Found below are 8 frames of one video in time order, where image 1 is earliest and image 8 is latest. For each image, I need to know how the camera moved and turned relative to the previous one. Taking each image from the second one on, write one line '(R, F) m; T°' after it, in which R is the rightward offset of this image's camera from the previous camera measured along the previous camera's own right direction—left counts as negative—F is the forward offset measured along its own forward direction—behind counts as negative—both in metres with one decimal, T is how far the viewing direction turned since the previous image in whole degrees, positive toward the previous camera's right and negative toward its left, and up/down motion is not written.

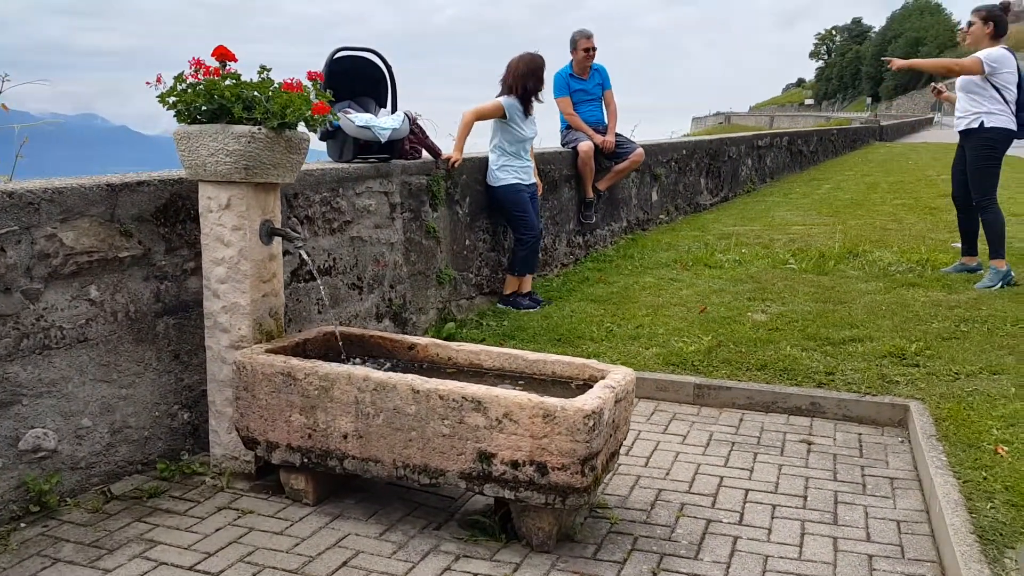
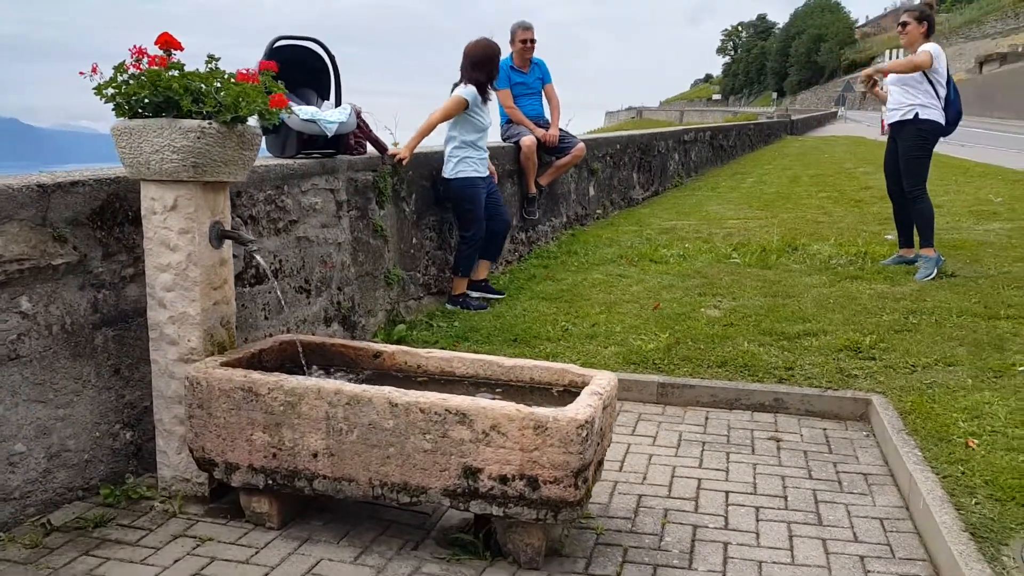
(-0.2, +0.2) m; +5°
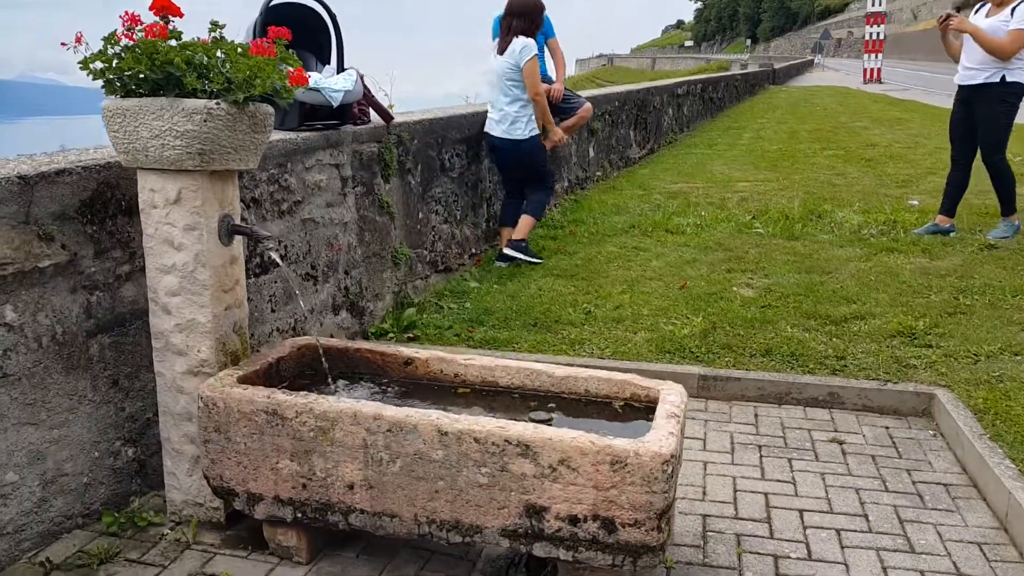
(-0.3, +0.4) m; +2°
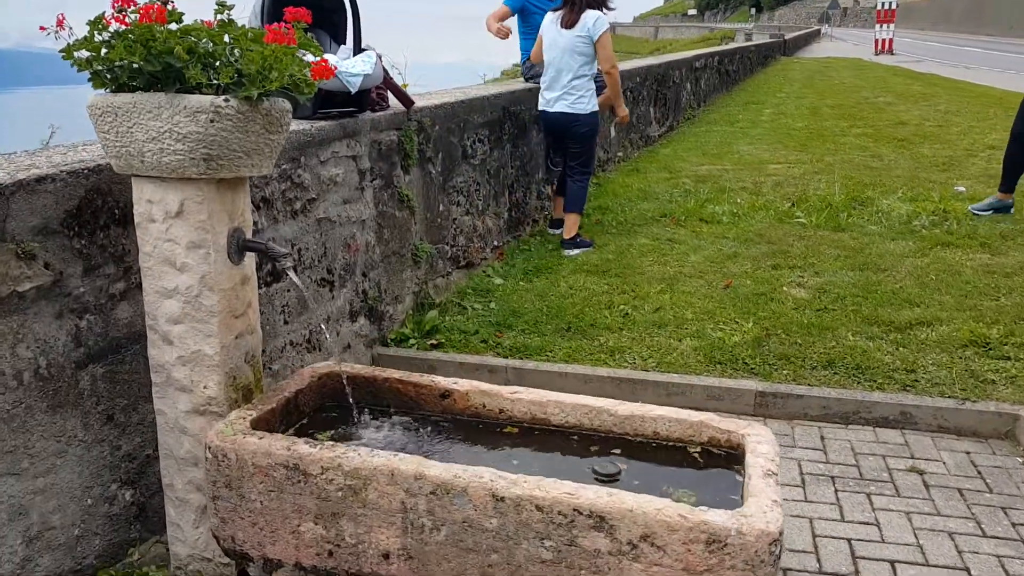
(-0.2, +0.4) m; 0°
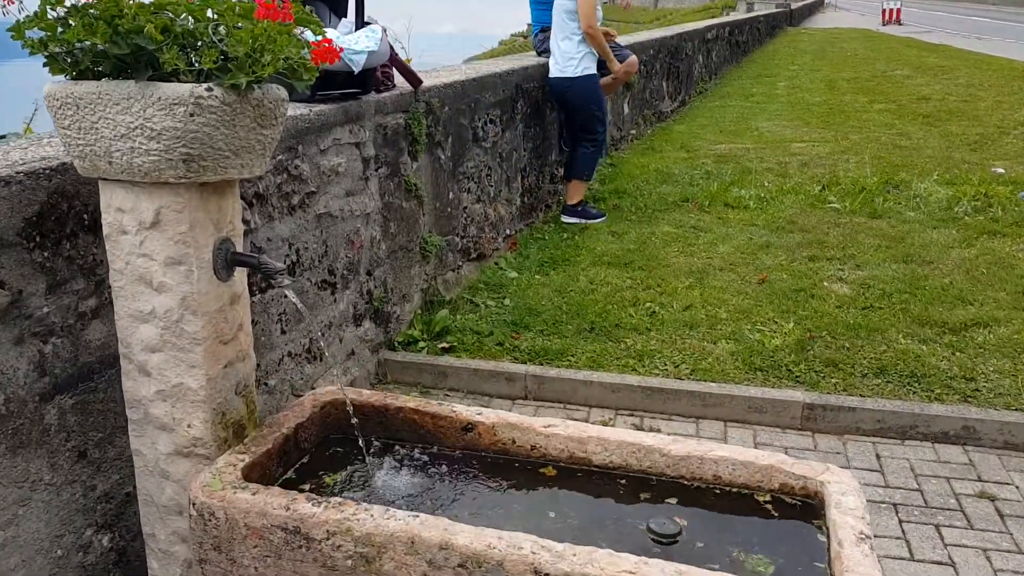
(-0.1, +0.4) m; 0°
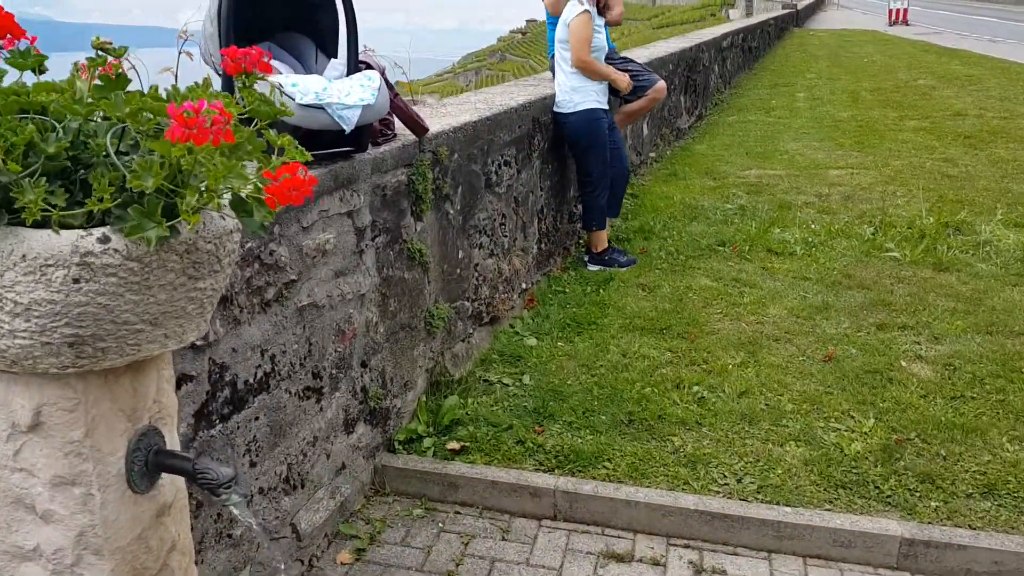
(-0.1, +0.7) m; 0°
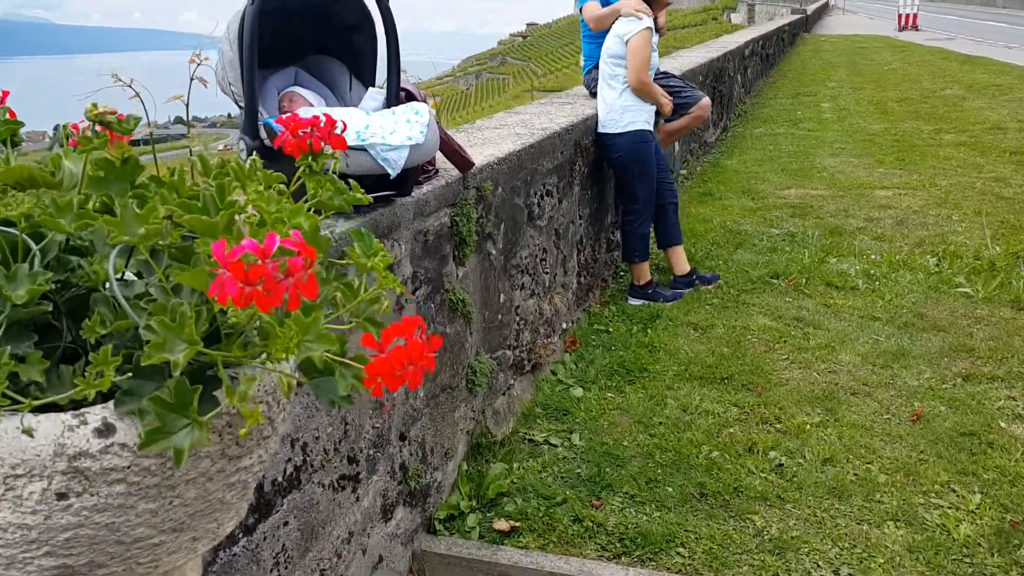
(-0.2, +0.4) m; 0°
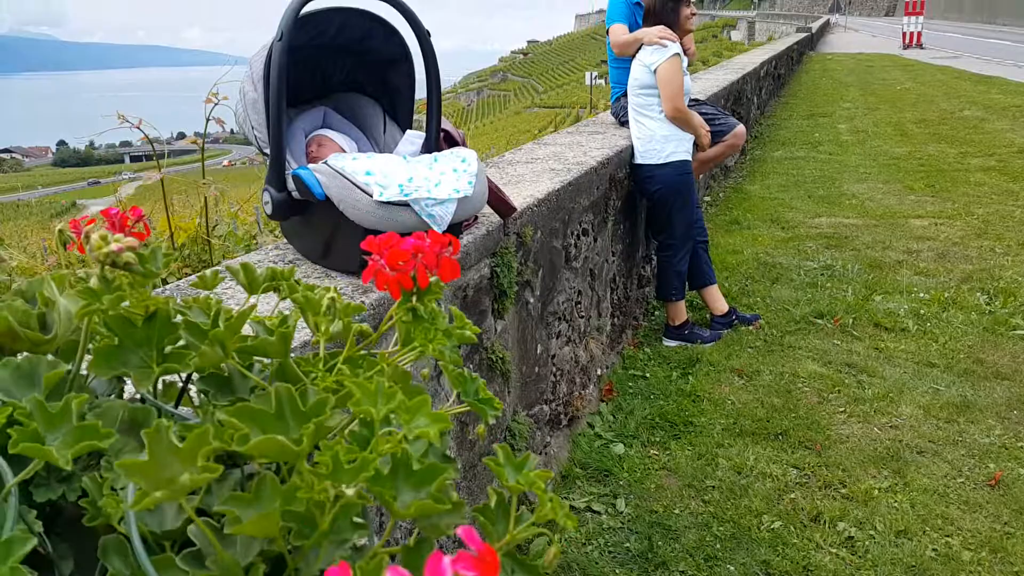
(-0.1, +0.3) m; 0°
